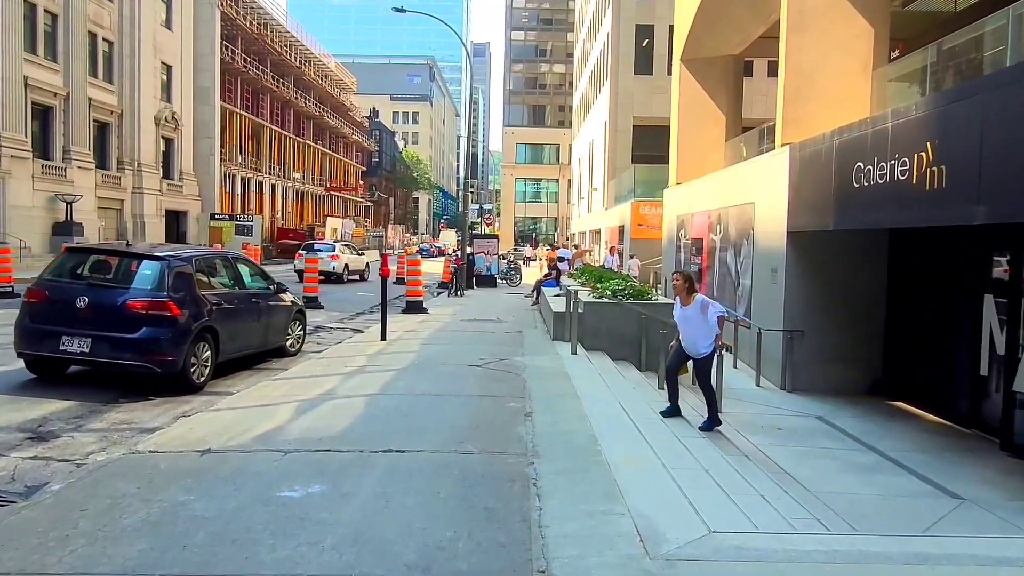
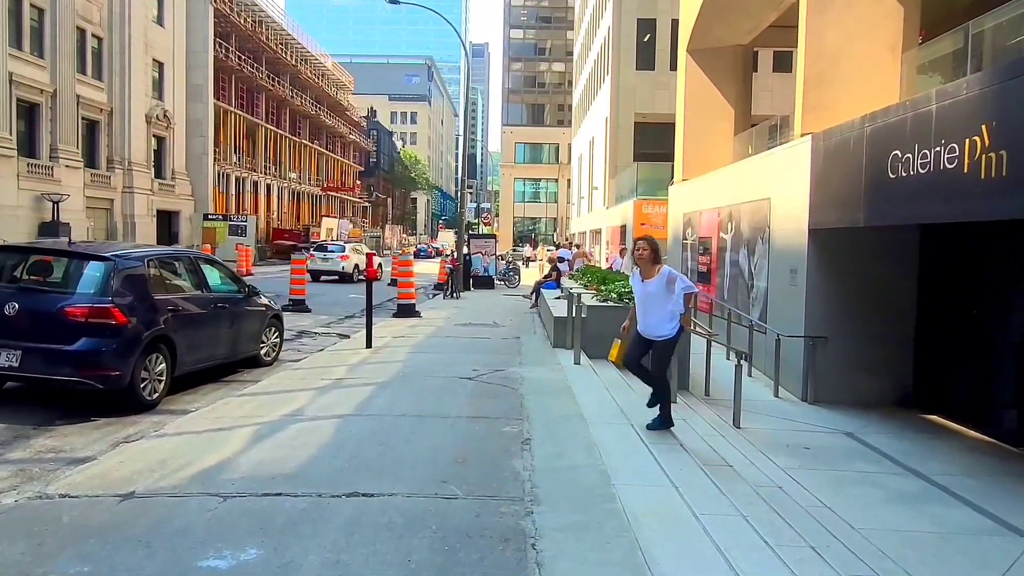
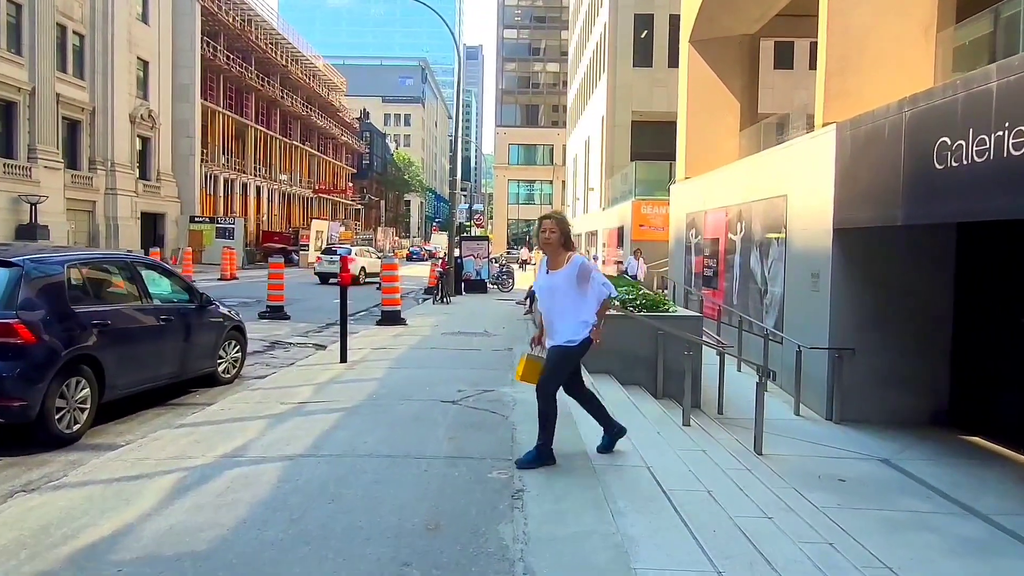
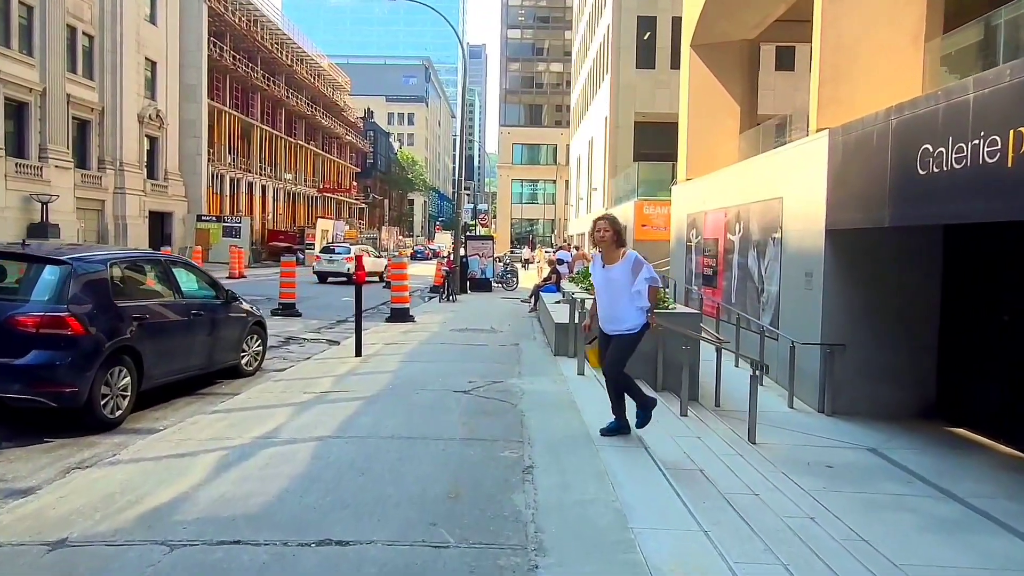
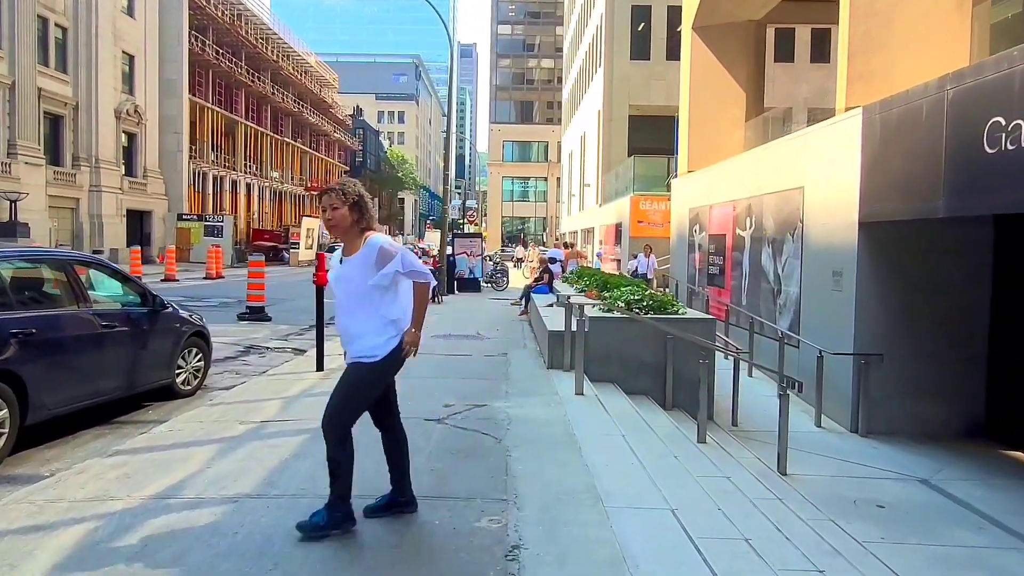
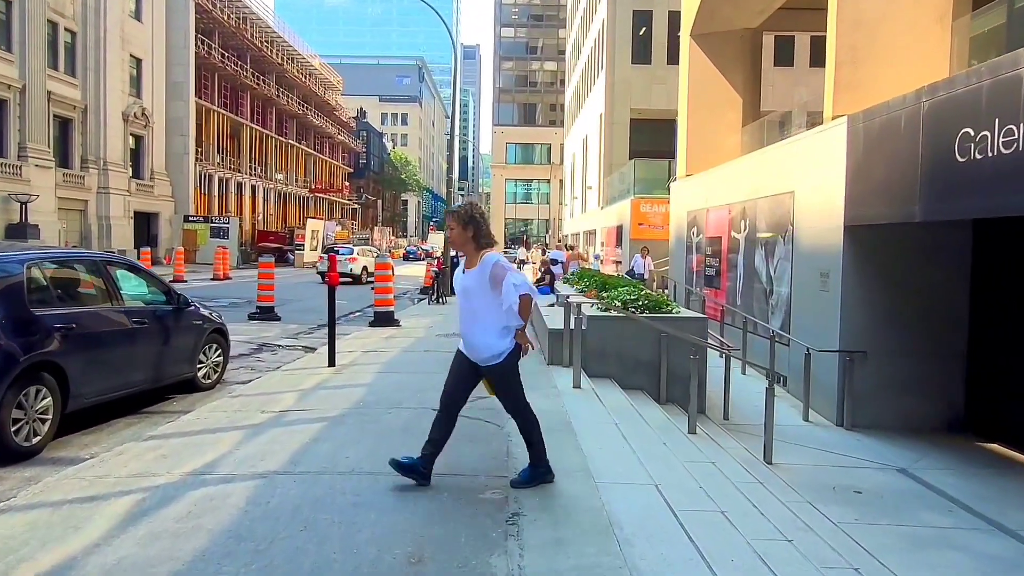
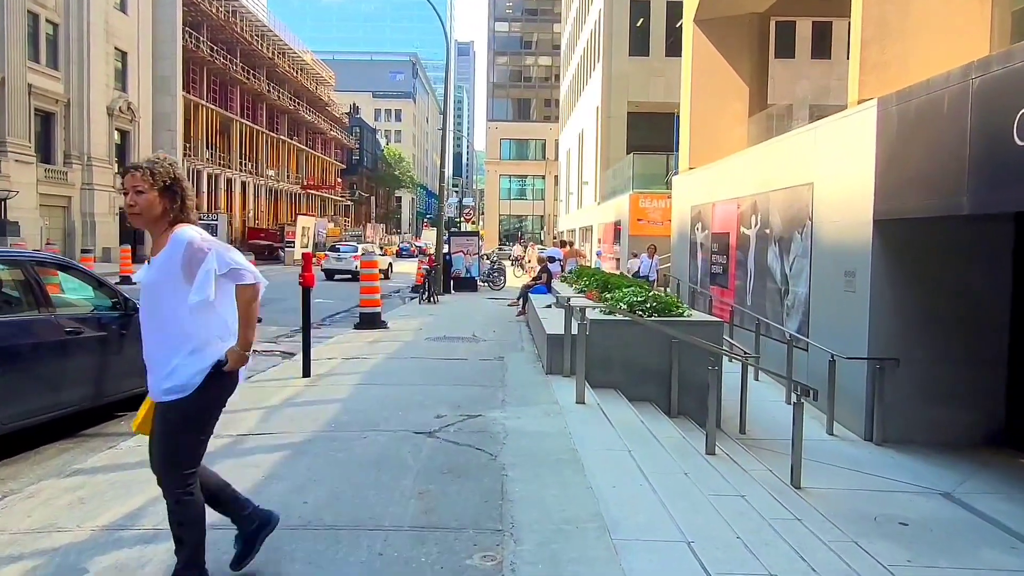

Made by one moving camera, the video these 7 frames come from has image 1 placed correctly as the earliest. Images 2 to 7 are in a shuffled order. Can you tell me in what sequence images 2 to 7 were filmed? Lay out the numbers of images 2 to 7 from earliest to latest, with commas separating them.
2, 4, 3, 6, 5, 7
